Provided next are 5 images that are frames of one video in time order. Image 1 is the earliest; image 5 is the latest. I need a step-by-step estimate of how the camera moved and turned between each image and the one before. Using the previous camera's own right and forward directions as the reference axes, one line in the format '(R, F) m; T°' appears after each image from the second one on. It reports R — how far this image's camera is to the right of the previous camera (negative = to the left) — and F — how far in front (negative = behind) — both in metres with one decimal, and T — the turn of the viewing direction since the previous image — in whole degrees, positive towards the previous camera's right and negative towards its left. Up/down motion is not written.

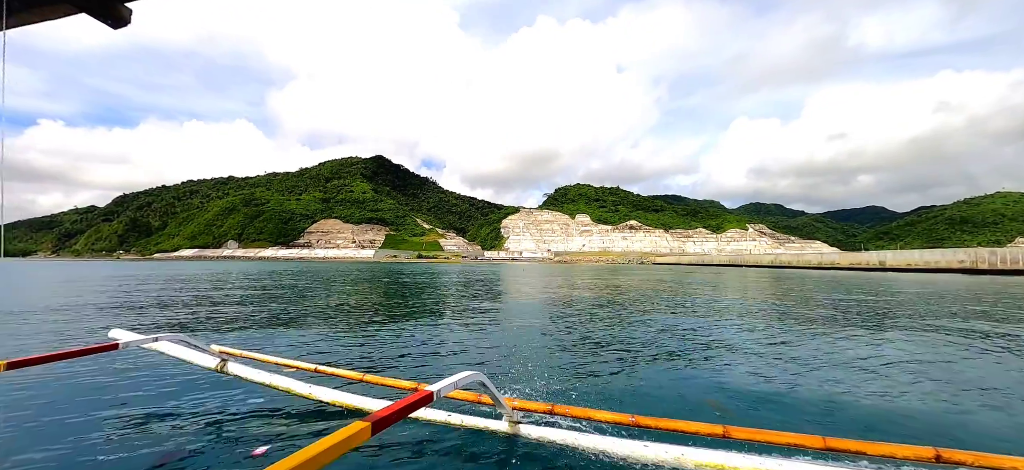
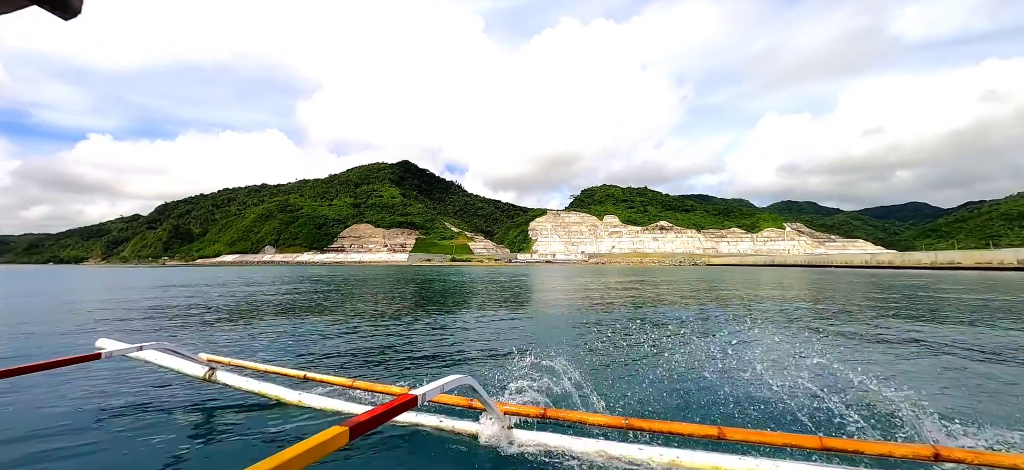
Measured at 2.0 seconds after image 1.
(-2.2, +0.4) m; -3°
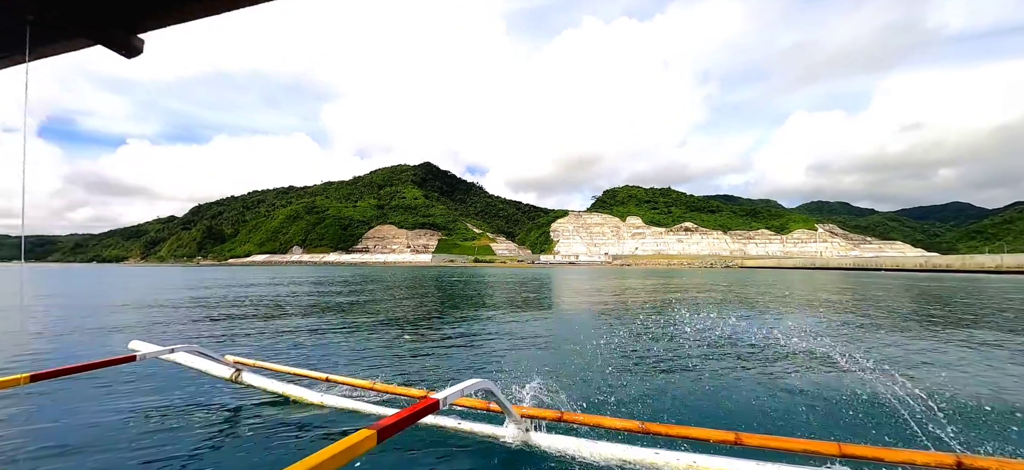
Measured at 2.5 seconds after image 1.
(-0.9, +0.2) m; -3°
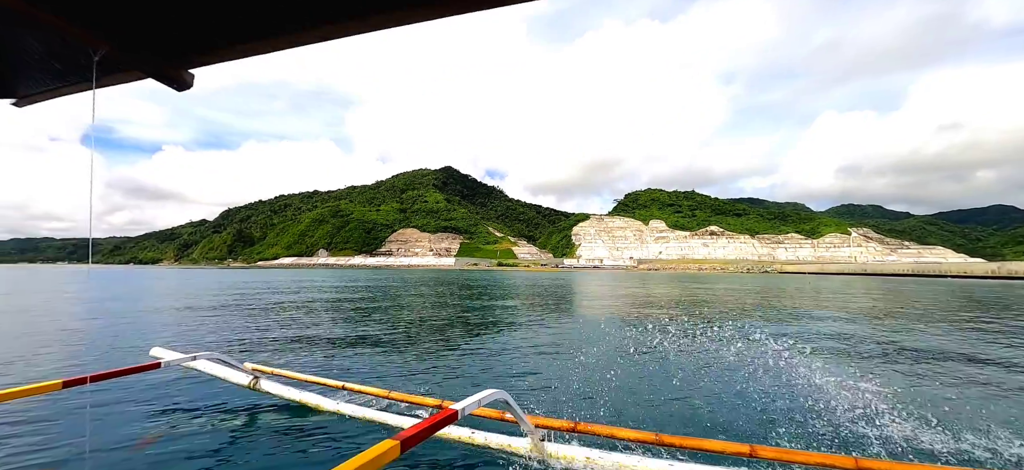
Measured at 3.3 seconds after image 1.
(-1.2, +0.1) m; -2°
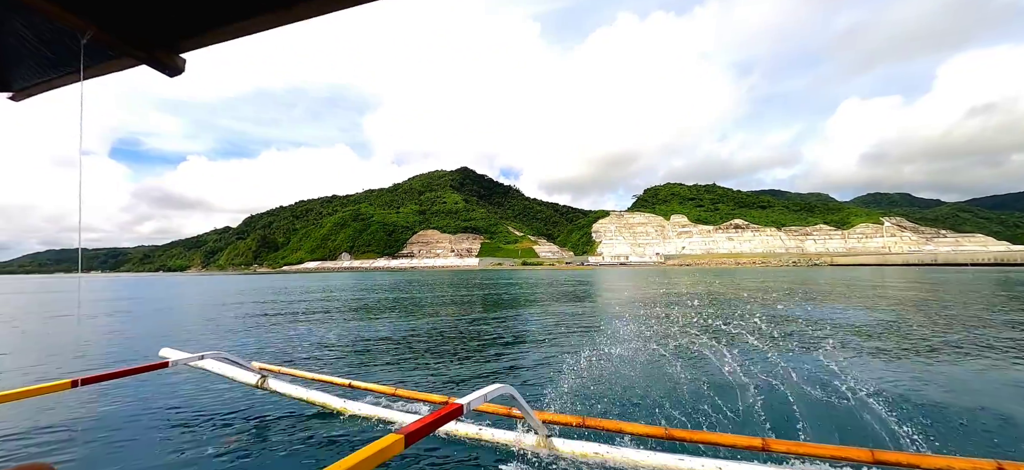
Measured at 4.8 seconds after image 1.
(-1.6, +0.3) m; -2°
